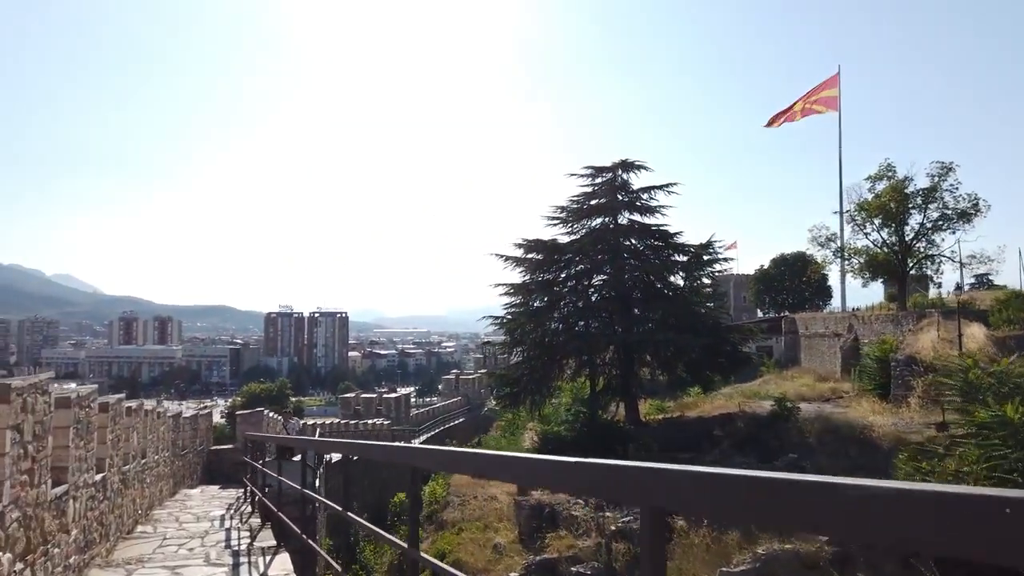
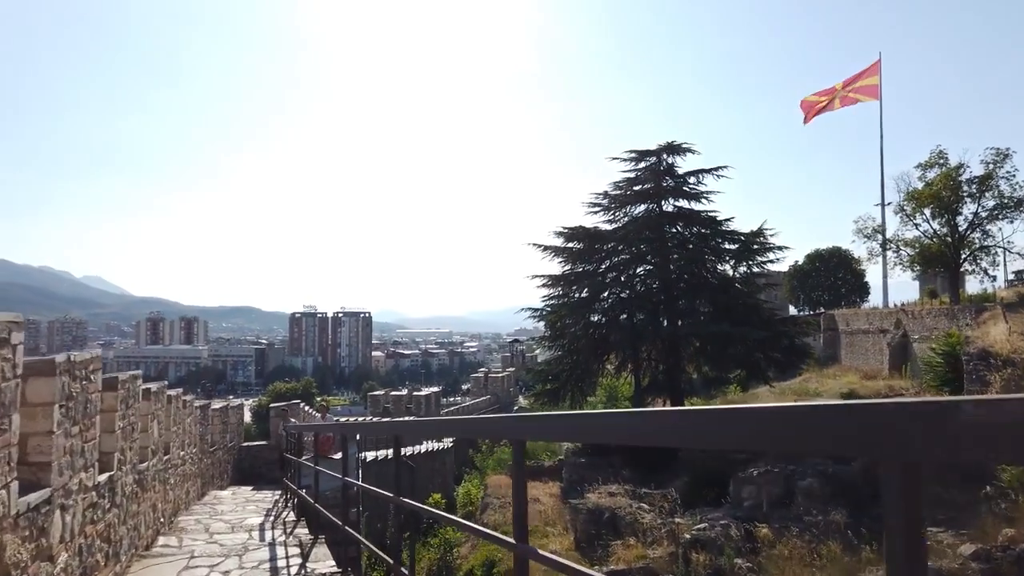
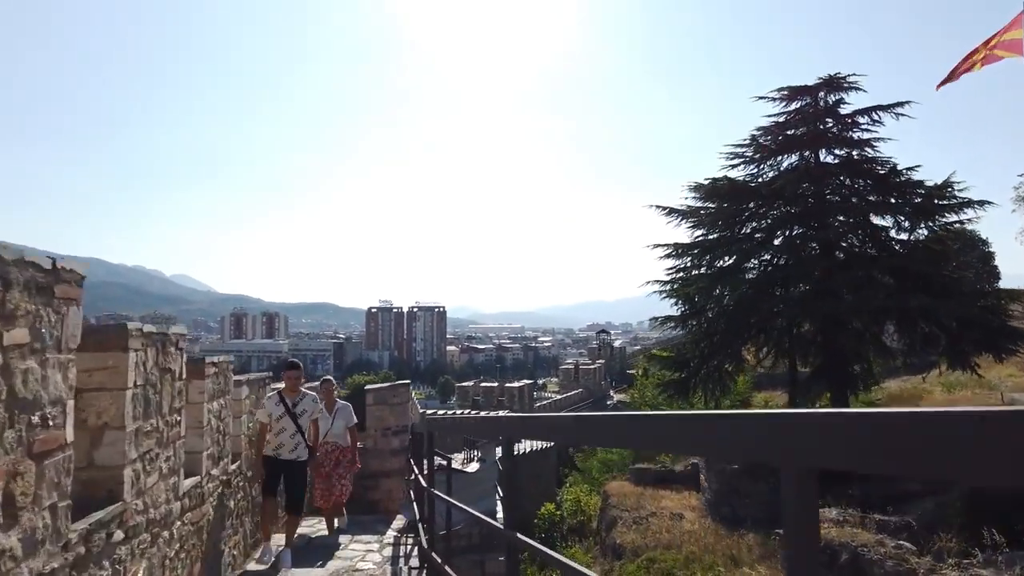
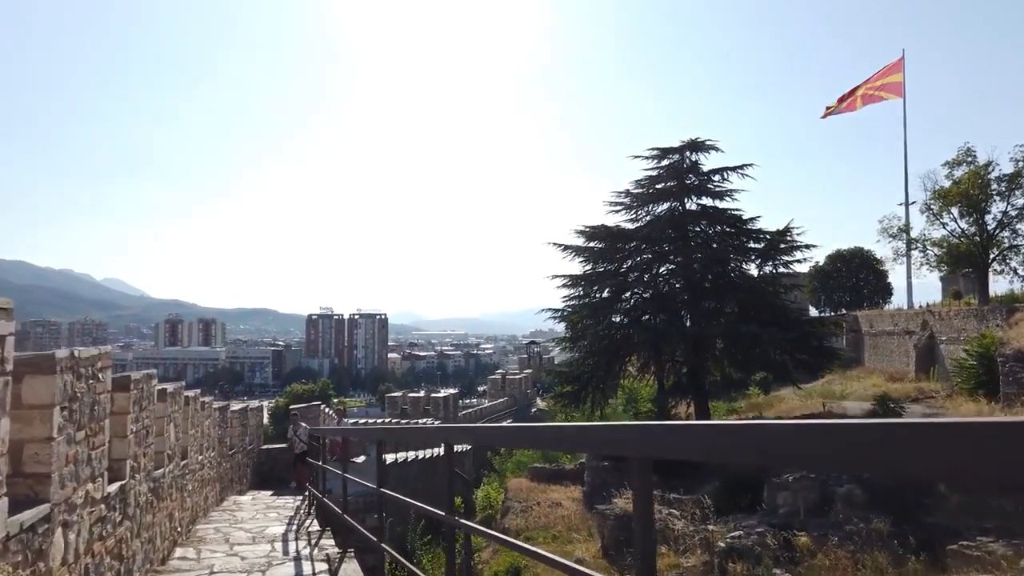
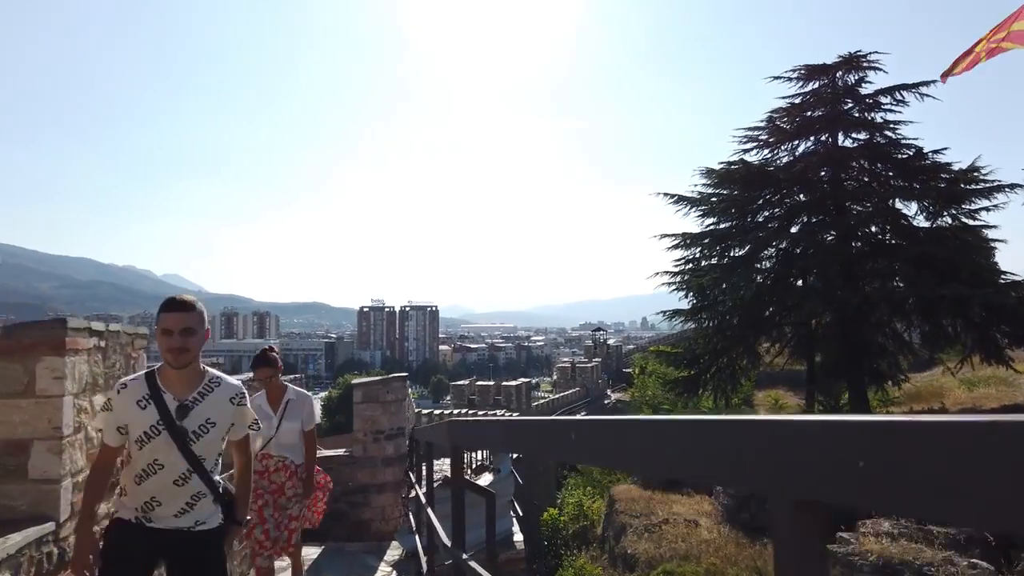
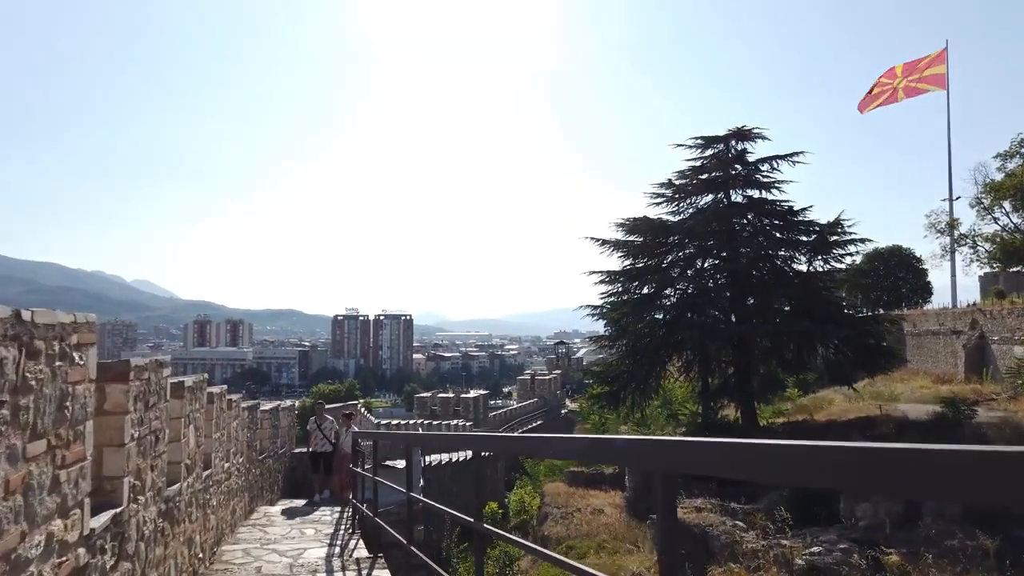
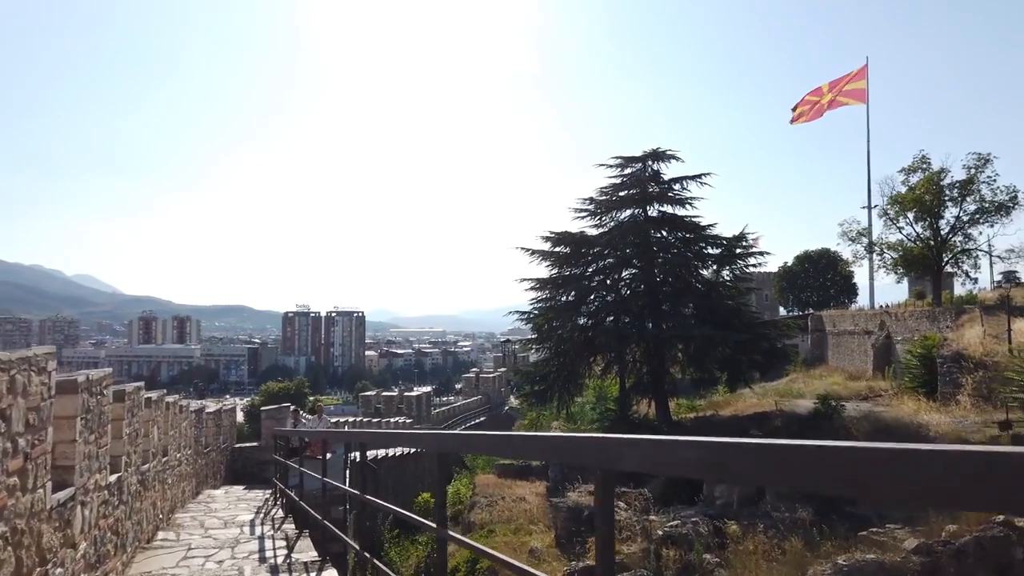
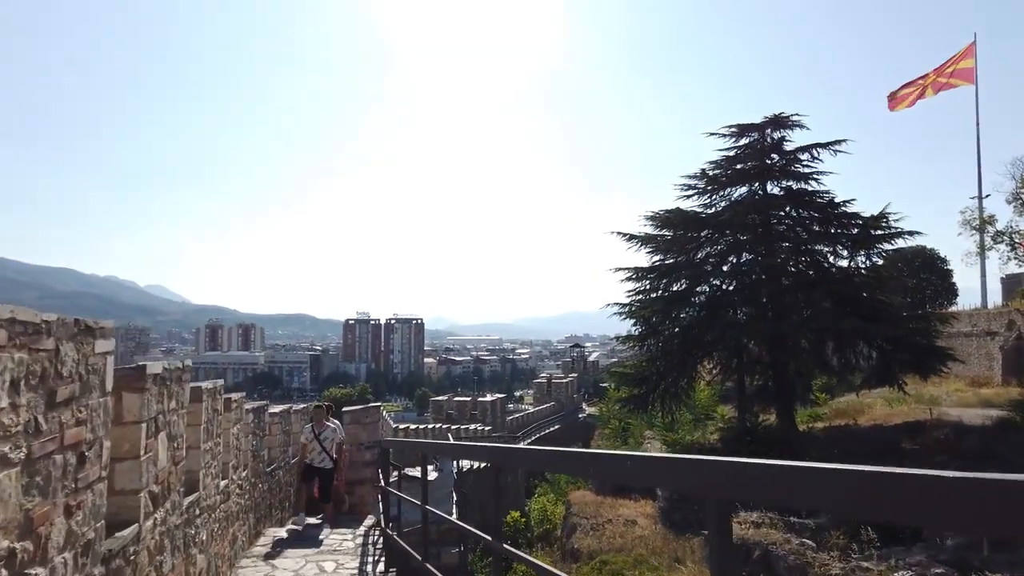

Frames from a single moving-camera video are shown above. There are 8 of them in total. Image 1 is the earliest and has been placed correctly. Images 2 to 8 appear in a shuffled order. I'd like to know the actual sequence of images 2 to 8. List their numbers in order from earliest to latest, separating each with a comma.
7, 2, 4, 6, 8, 3, 5
